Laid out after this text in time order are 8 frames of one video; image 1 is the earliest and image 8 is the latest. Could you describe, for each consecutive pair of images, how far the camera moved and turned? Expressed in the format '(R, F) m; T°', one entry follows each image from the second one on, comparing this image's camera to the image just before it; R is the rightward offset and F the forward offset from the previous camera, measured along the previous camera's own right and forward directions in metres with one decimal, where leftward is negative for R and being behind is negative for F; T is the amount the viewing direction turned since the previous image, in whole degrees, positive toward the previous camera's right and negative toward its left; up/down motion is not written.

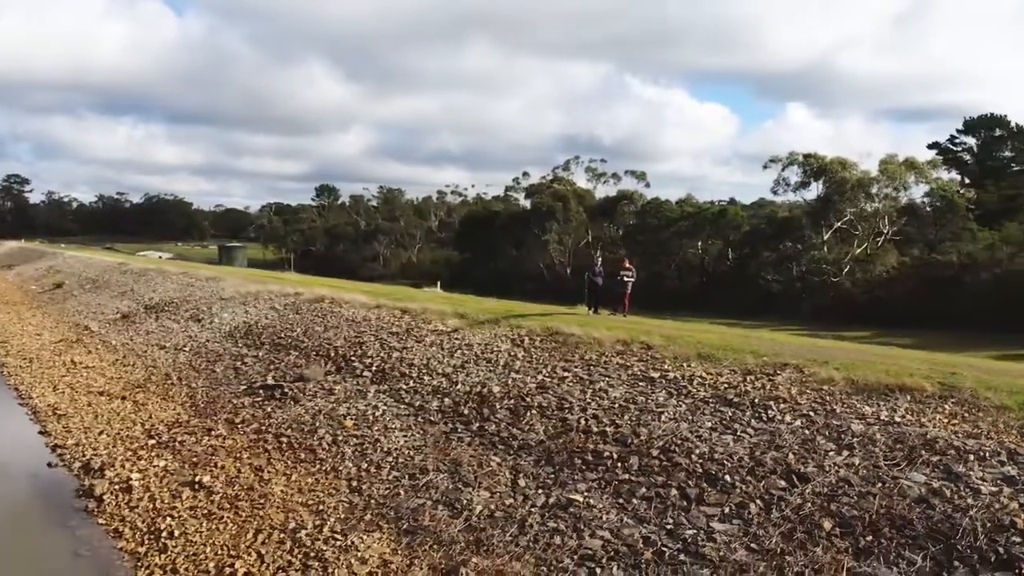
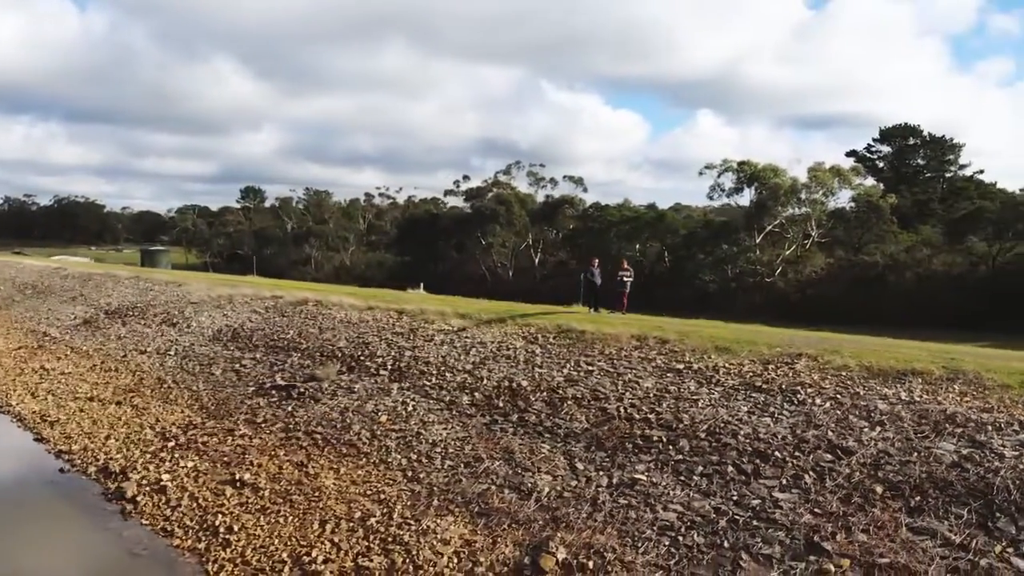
(-1.4, -0.5) m; +6°
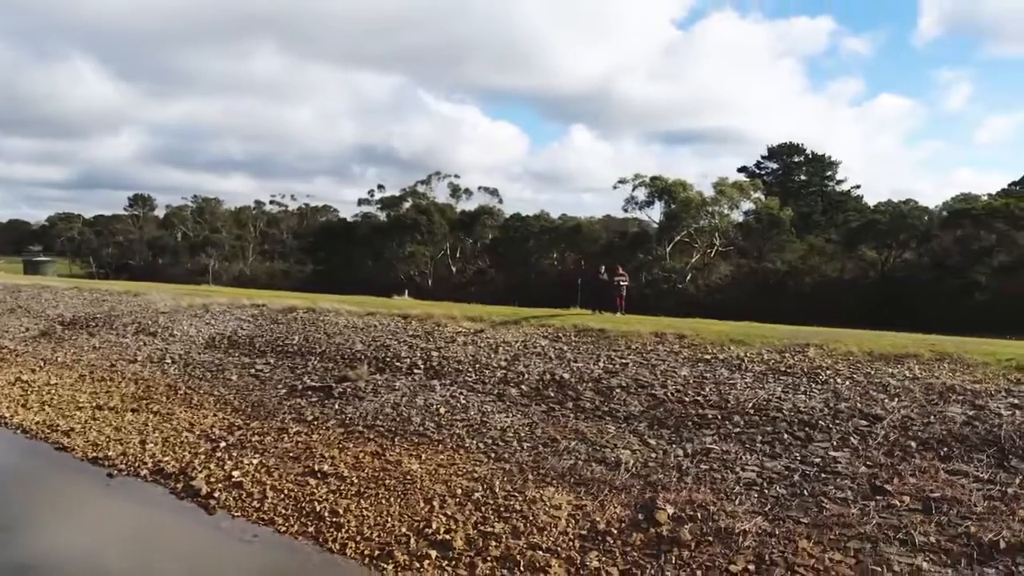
(-2.4, -1.1) m; +9°
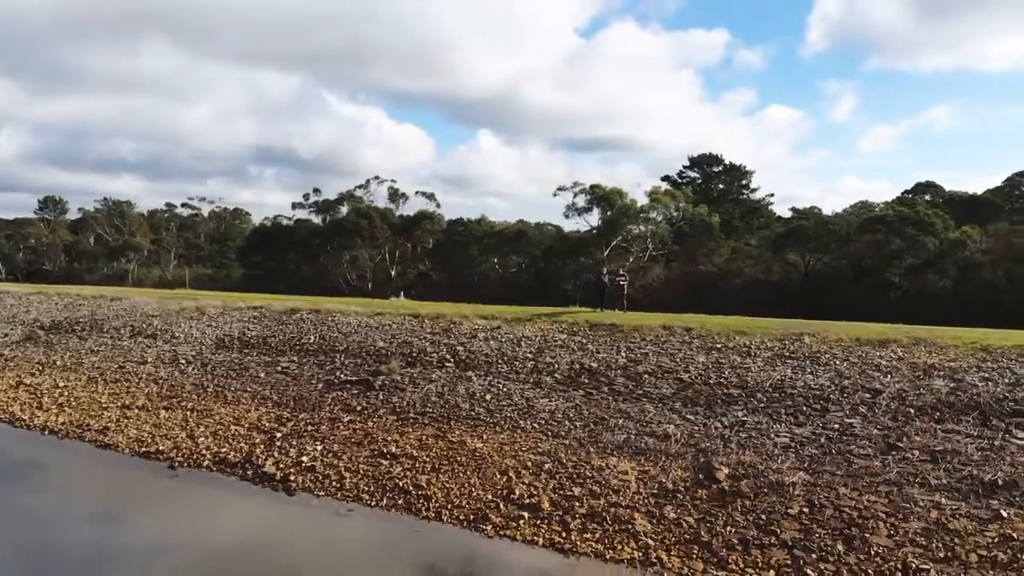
(-2.1, -1.3) m; +7°
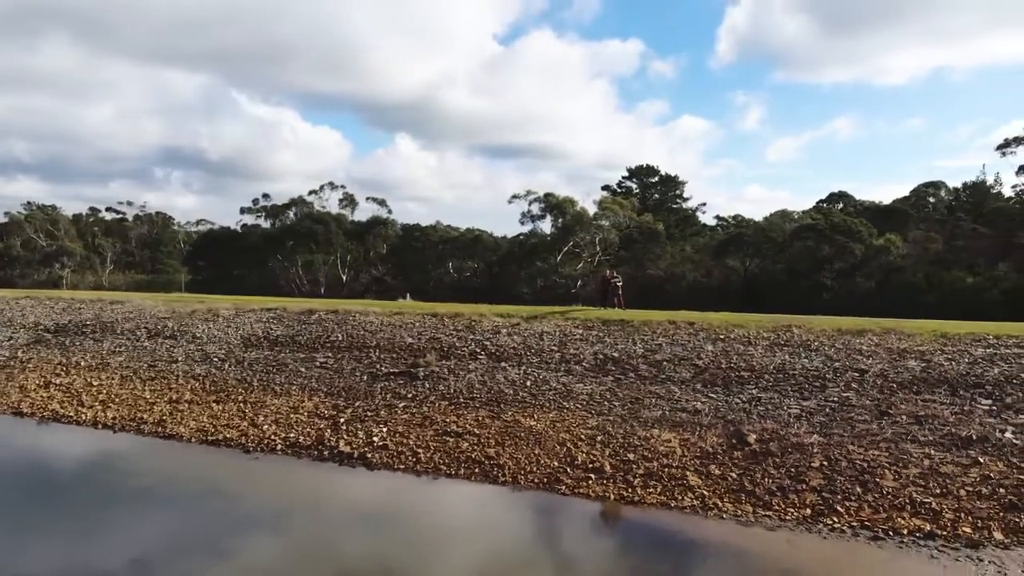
(-2.2, -1.7) m; +6°
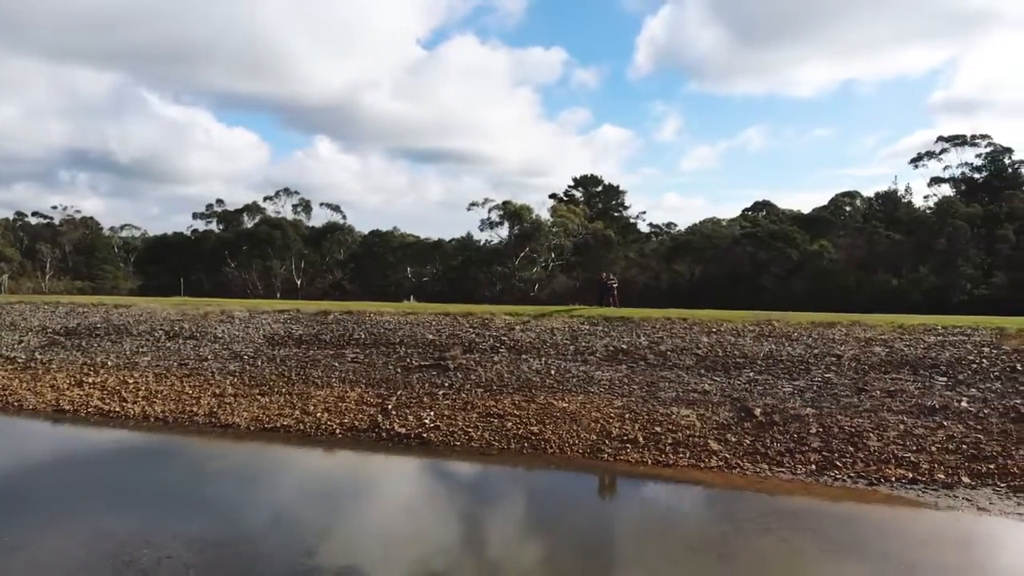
(-2.2, -1.9) m; +6°
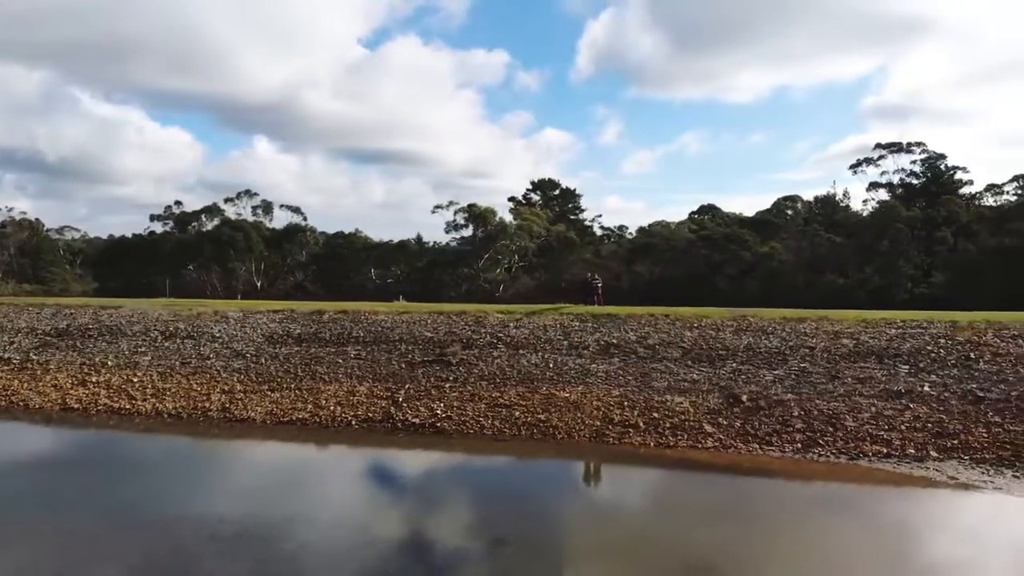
(-1.3, -1.1) m; +4°
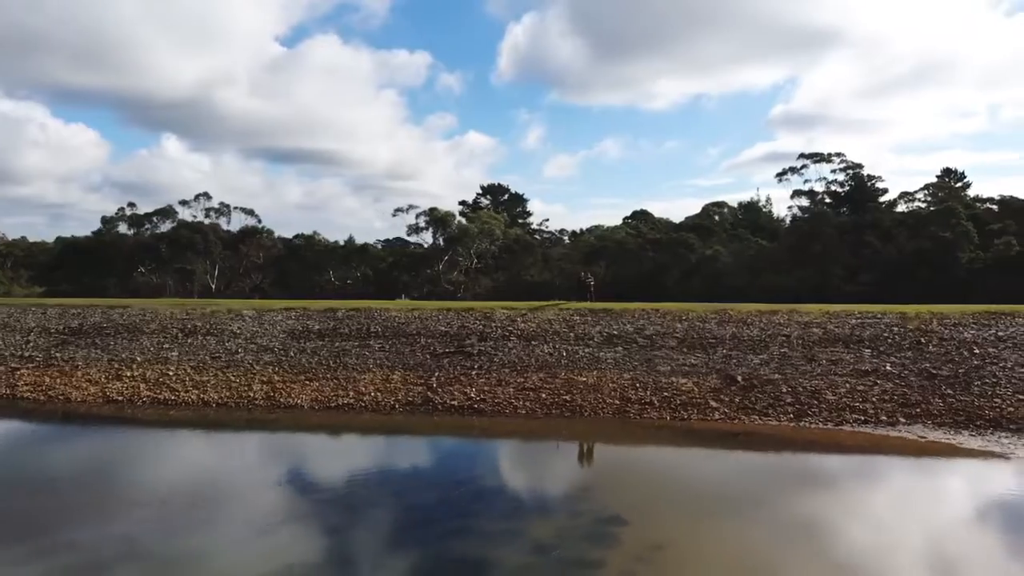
(-2.4, -2.0) m; +6°
